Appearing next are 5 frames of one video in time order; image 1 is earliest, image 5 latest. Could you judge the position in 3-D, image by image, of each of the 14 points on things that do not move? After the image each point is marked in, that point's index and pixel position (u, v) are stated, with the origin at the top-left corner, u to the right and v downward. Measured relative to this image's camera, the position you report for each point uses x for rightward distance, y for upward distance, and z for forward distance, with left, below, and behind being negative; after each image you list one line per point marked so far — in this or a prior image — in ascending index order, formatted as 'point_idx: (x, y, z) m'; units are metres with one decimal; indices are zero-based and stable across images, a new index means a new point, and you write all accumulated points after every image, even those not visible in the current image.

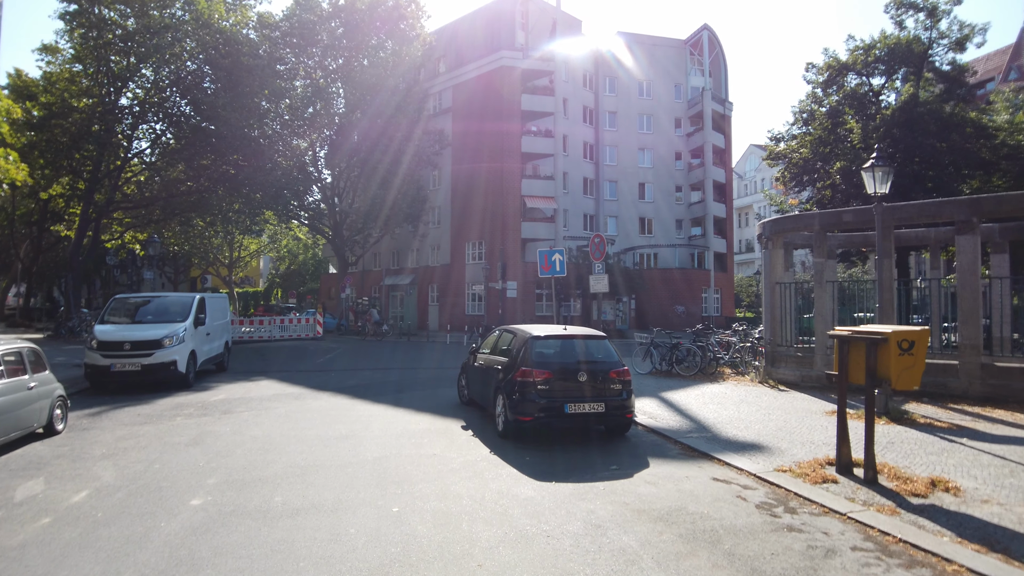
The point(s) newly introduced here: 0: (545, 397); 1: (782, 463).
0: (+0.3, -1.1, +6.6) m
1: (+2.4, -1.6, +6.0) m
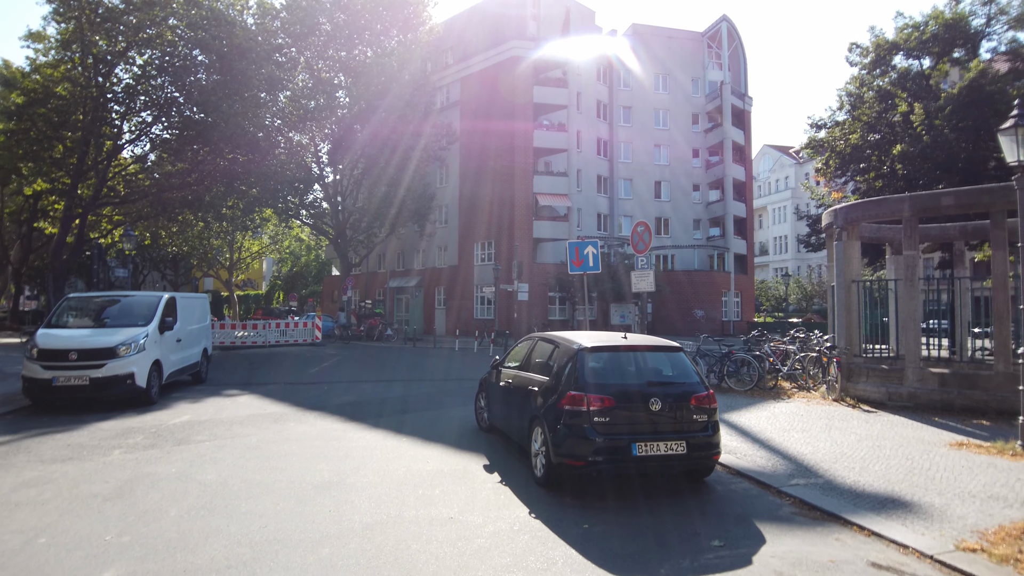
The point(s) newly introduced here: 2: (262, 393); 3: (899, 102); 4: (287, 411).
0: (+0.6, -1.0, +4.7) m
1: (+2.7, -1.5, +4.1) m
2: (-4.0, -1.7, +10.7) m
3: (+10.0, +4.8, +17.4) m
4: (-3.0, -1.6, +8.9) m
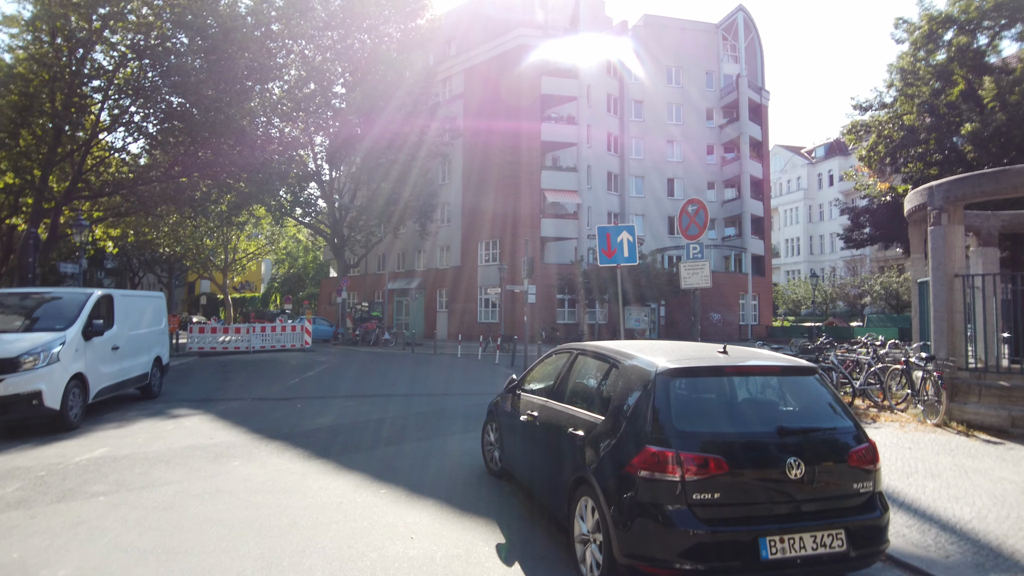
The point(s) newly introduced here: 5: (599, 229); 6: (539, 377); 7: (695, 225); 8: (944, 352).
0: (+0.8, -1.0, +2.8) m
1: (+2.9, -1.4, +2.1) m
2: (-3.8, -1.6, +8.8) m
3: (+10.3, +4.8, +15.4) m
4: (-2.8, -1.6, +6.9) m
5: (+1.0, +0.7, +8.1) m
6: (+0.2, -0.6, +4.7) m
7: (+2.0, +0.7, +7.4) m
8: (+5.0, -0.7, +7.8) m
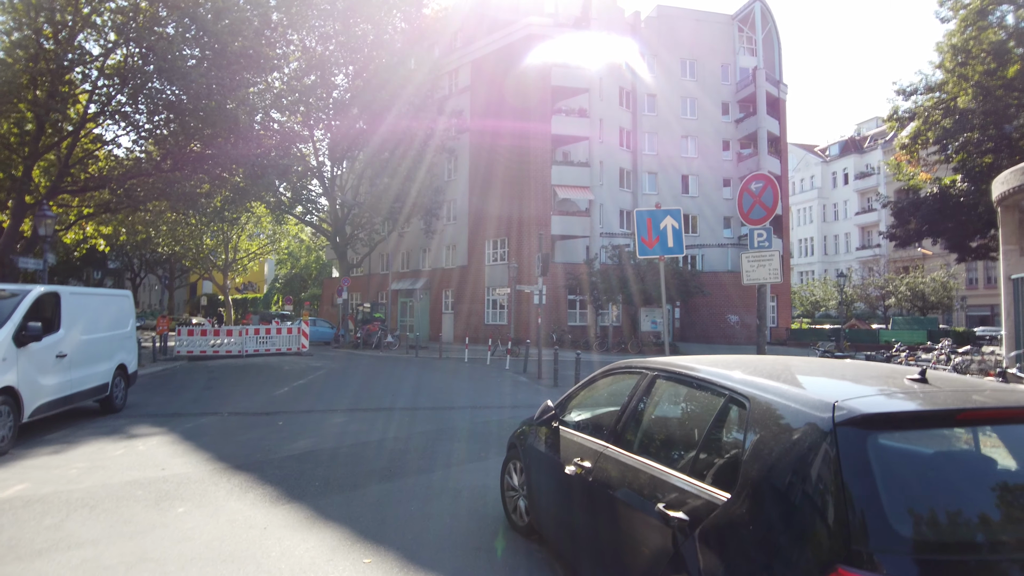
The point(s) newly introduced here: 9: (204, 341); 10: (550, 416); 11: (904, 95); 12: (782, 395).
0: (+1.0, -0.9, +1.4) m
1: (+3.0, -1.4, +0.8) m
2: (-3.6, -1.6, +7.5) m
3: (+10.5, +4.8, +14.0) m
4: (-2.6, -1.5, +5.6) m
5: (+1.2, +0.8, +6.8) m
6: (+0.4, -0.6, +3.4) m
7: (+2.2, +0.7, +6.0) m
8: (+5.2, -0.7, +6.4) m
9: (-8.9, -1.6, +19.5) m
10: (+0.2, -0.7, +3.5) m
11: (+9.6, +4.7, +16.4) m
12: (+0.8, -0.3, +2.1) m
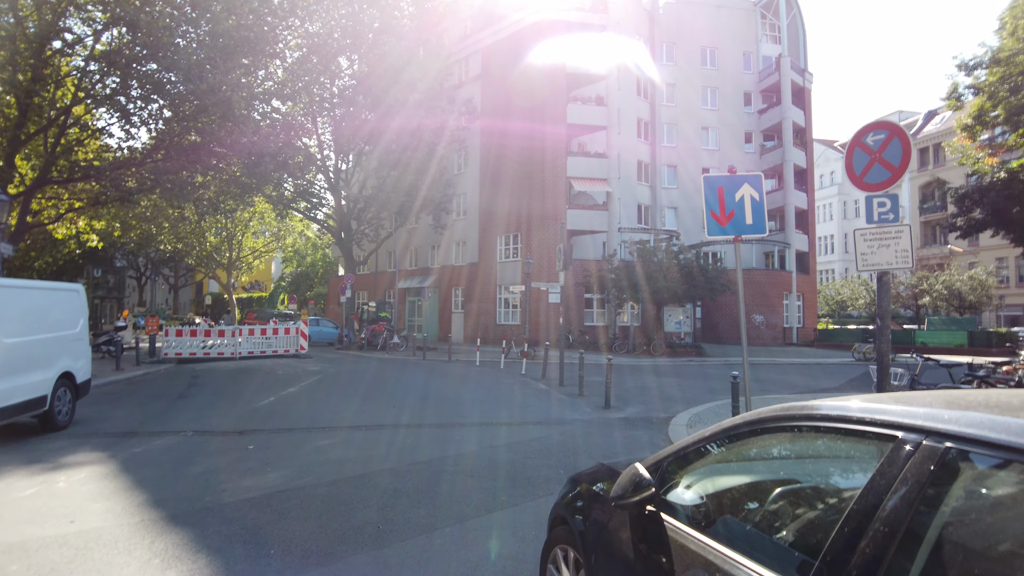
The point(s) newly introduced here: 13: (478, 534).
0: (+1.1, -0.8, -0.2) m
1: (+3.2, -1.3, -0.8) m
2: (-3.4, -1.5, +6.0) m
3: (+10.9, +4.9, +12.3) m
4: (-2.4, -1.5, +4.1) m
5: (+1.5, +0.8, +5.2) m
6: (+0.5, -0.5, +1.8) m
7: (+2.4, +0.8, +4.4) m
8: (+5.4, -0.6, +4.8) m
9: (-8.5, -1.5, +18.1) m
10: (+0.3, -0.6, +2.0) m
11: (+9.9, +4.8, +14.7) m
12: (+1.0, -0.2, +0.5) m
13: (-0.2, -1.5, +4.0) m
